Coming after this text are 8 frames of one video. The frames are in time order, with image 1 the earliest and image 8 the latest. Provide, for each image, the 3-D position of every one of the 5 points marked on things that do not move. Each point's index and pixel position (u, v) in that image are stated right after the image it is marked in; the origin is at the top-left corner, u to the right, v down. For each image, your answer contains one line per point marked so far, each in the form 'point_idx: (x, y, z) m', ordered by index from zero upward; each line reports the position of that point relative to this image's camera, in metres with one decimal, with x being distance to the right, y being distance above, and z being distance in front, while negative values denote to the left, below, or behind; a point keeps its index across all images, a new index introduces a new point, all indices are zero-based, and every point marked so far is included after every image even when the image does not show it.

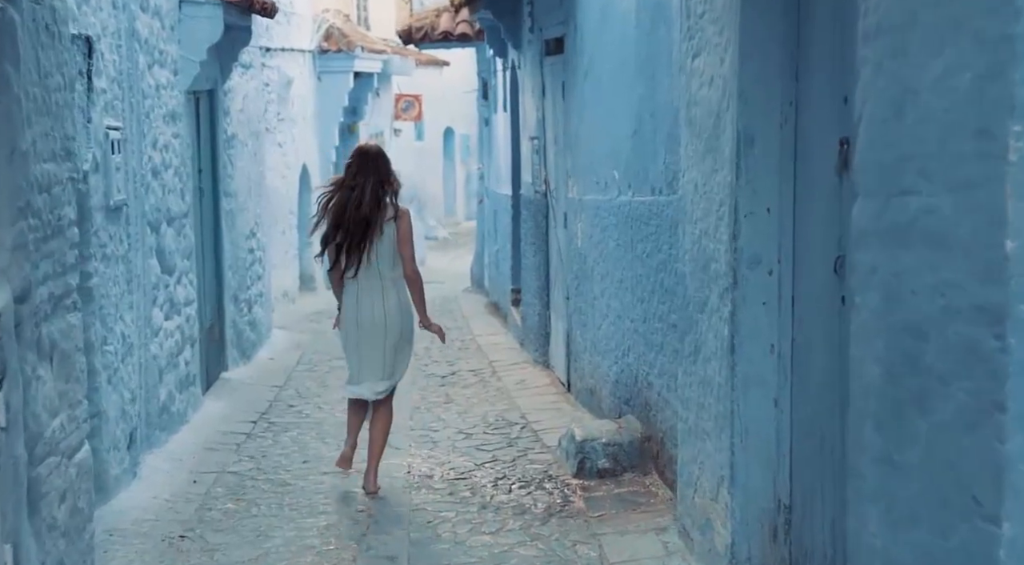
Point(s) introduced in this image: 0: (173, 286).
0: (-2.0, 0.0, +8.4) m
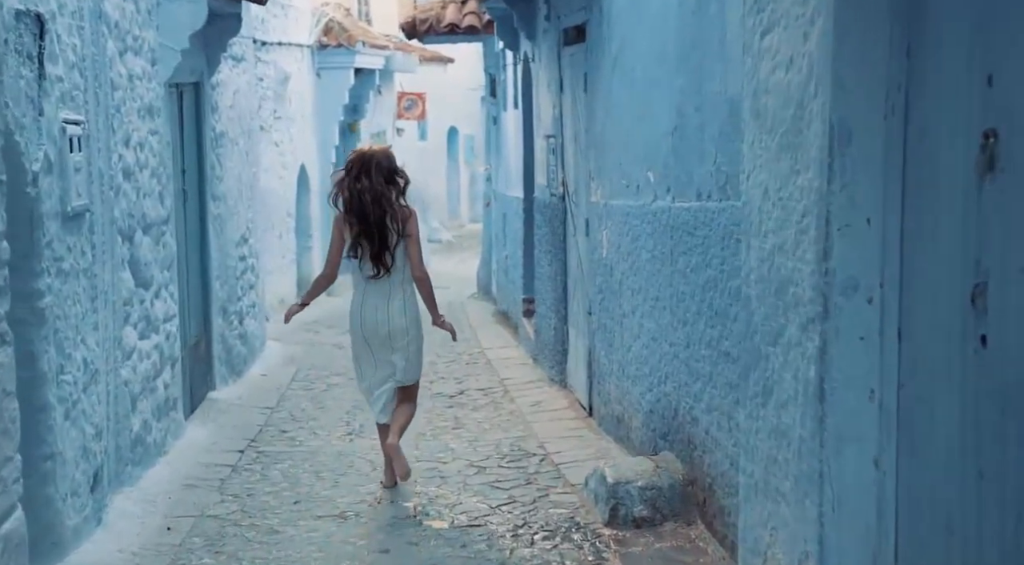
0: (-1.9, -0.1, +7.5) m
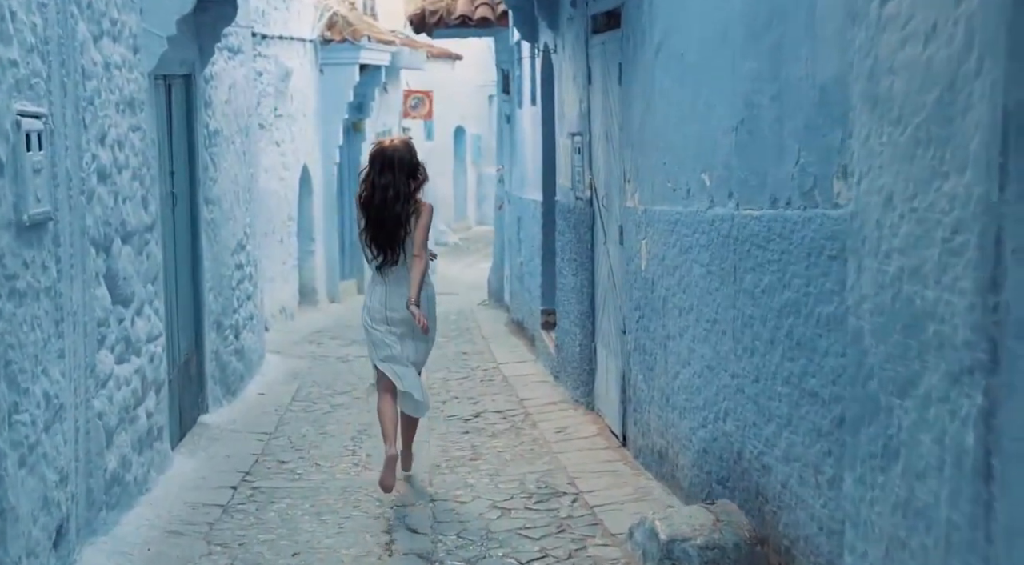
0: (-1.8, -0.2, +6.6) m
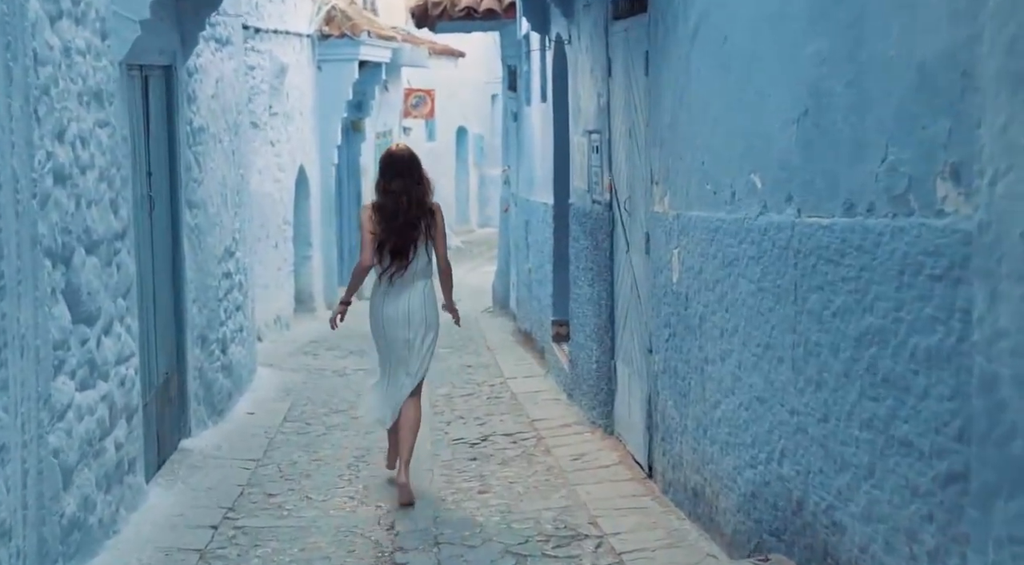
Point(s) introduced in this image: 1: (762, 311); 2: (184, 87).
0: (-1.7, -0.2, +5.9) m
1: (+0.8, -0.1, +4.7) m
2: (-1.9, +1.1, +8.3) m
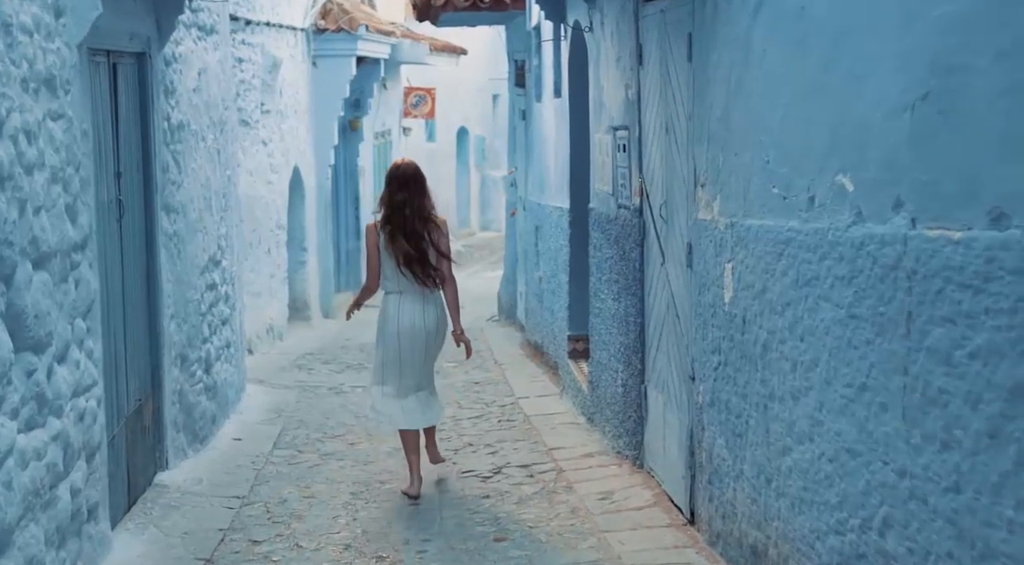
0: (-1.6, -0.3, +5.0) m
1: (+0.9, -0.2, +3.8) m
2: (-1.8, +1.1, +7.4) m
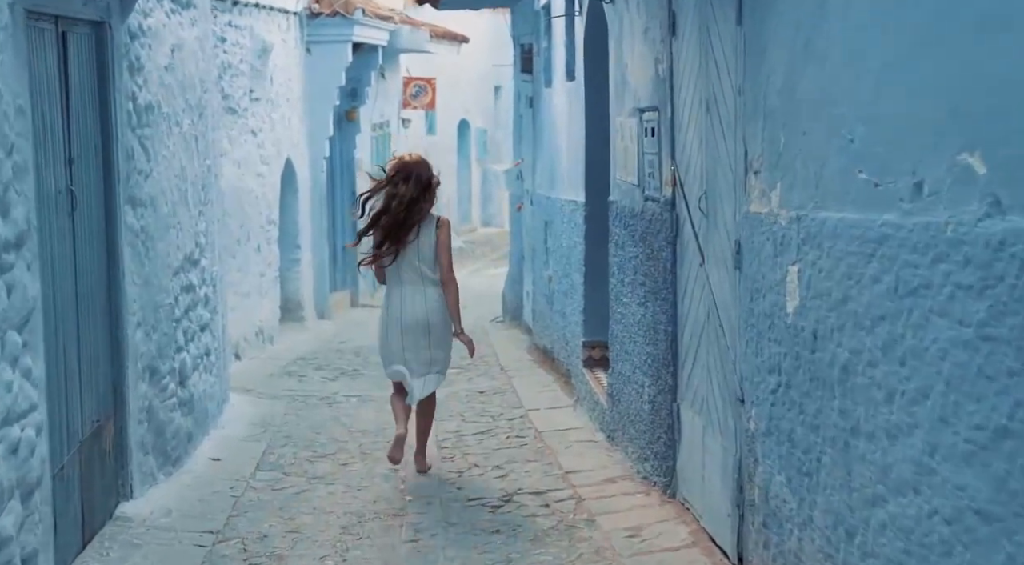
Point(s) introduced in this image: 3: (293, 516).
0: (-1.6, -0.3, +4.1) m
1: (+1.0, -0.2, +2.9) m
2: (-1.8, +1.1, +6.5) m
3: (-1.0, -1.1, +6.5) m
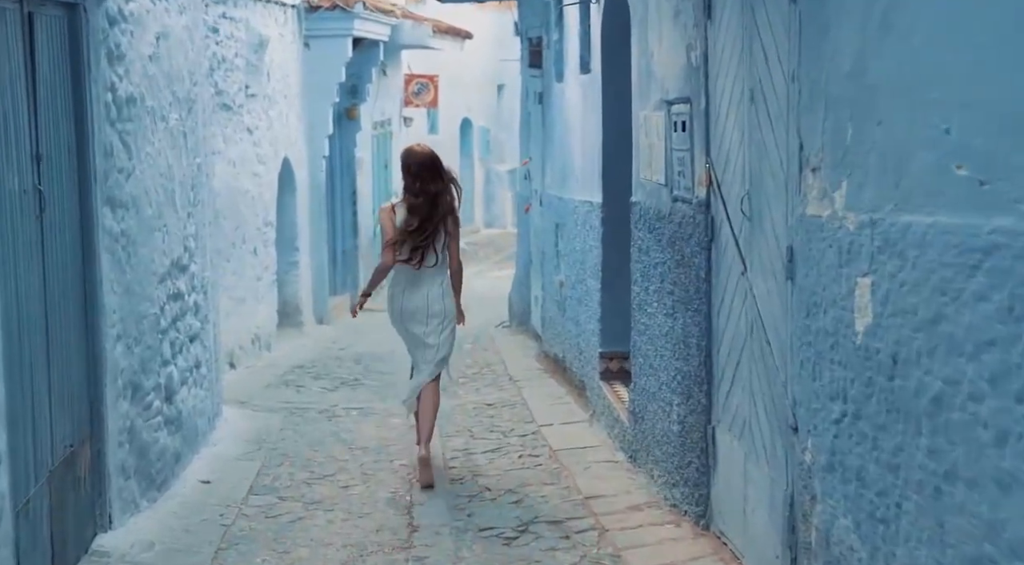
0: (-1.5, -0.4, +3.5) m
1: (+1.1, -0.2, +2.3) m
2: (-1.7, +1.0, +5.9) m
3: (-0.9, -1.1, +5.9) m
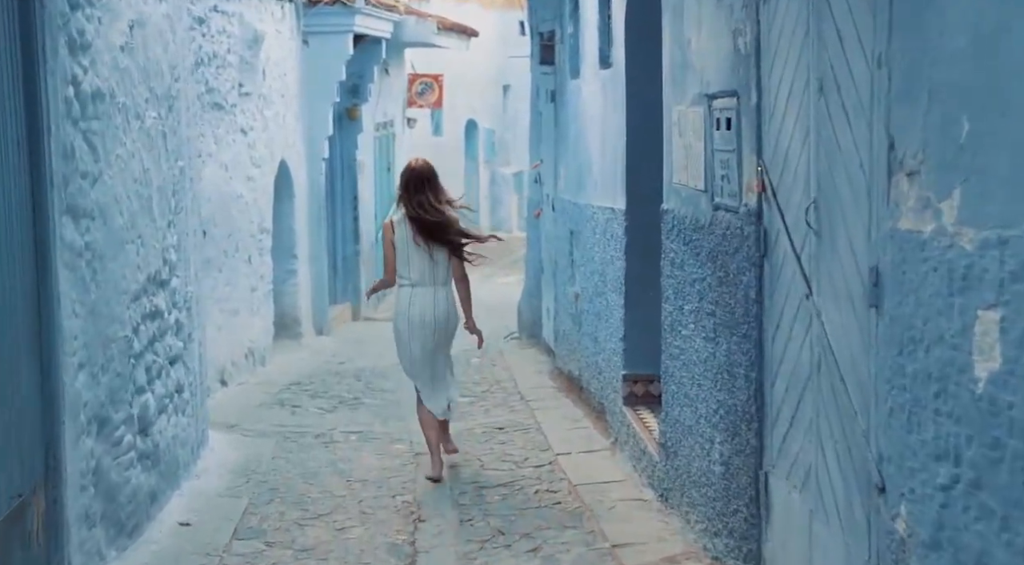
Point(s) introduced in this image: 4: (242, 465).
0: (-1.5, -0.4, +2.7) m
1: (+1.1, -0.3, +1.5) m
2: (-1.6, +0.9, +5.2) m
3: (-0.9, -1.2, +5.1) m
4: (-1.5, -1.0, +7.8) m
